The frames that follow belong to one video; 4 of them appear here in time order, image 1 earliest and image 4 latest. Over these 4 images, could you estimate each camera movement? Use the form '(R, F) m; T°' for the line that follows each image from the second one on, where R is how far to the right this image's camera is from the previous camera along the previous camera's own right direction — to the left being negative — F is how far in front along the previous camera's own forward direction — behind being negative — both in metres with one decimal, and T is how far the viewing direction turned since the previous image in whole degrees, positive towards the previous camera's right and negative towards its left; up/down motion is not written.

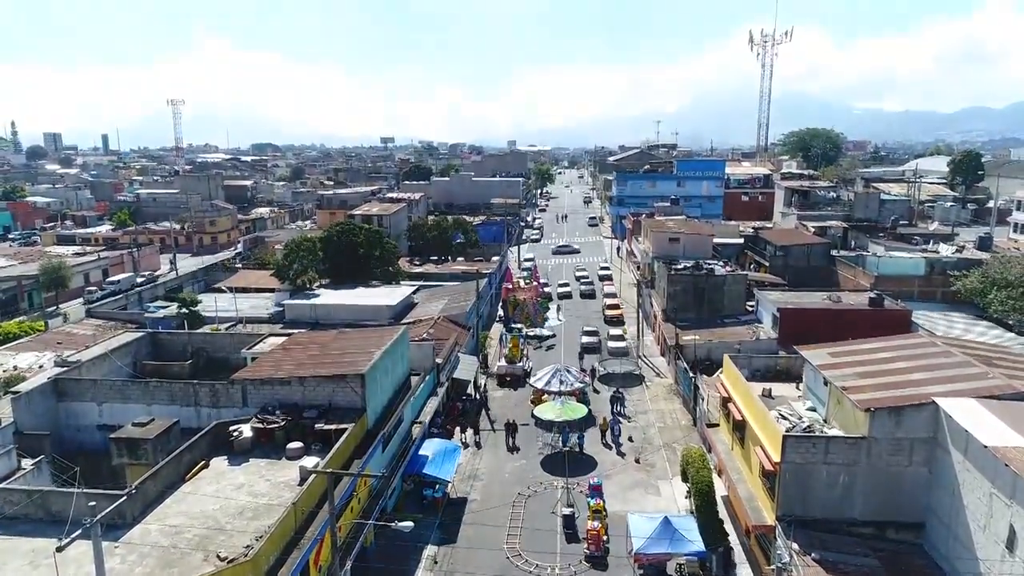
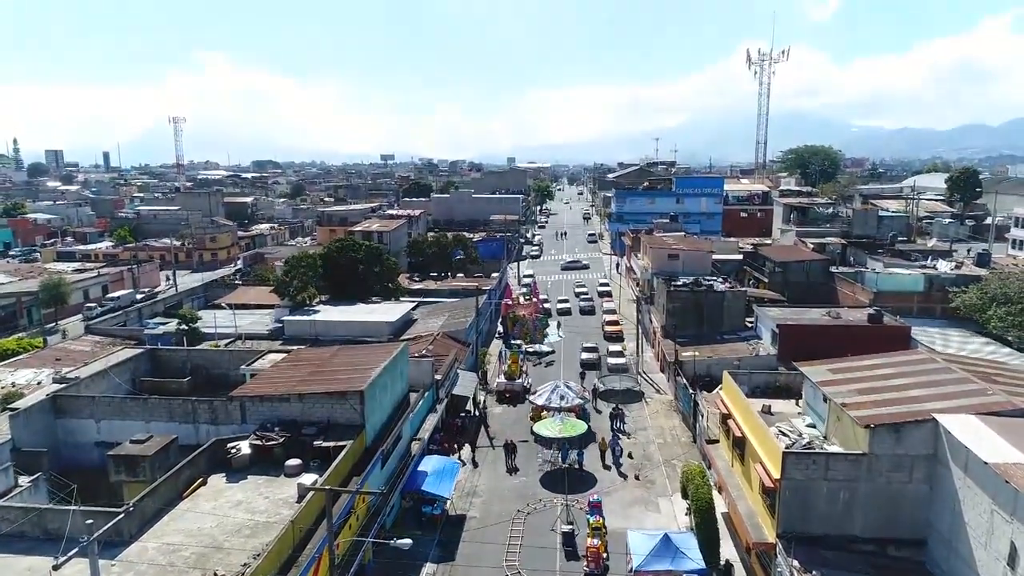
(0.0, 0.0) m; 0°
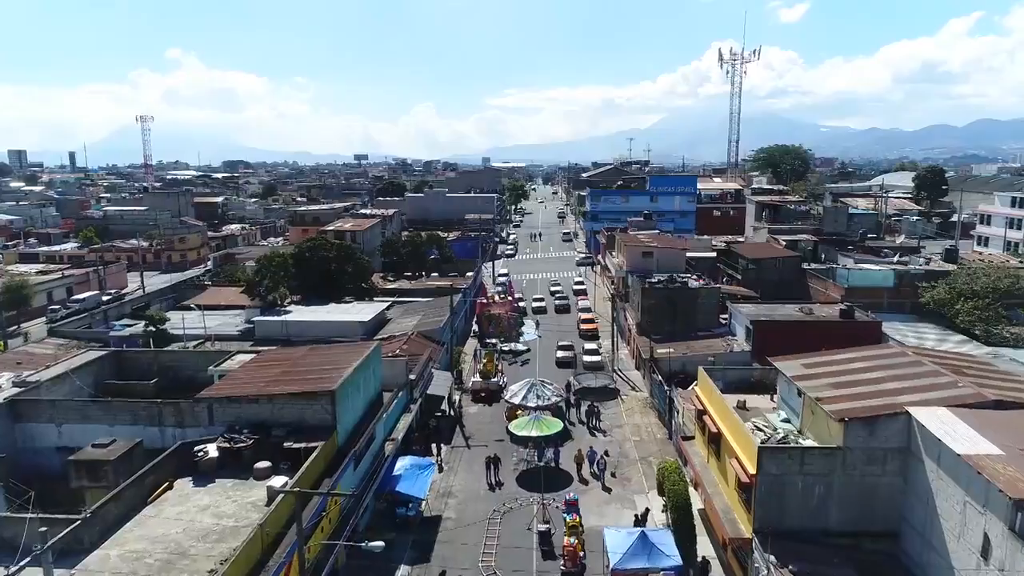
(0.0, +0.2) m; +2°
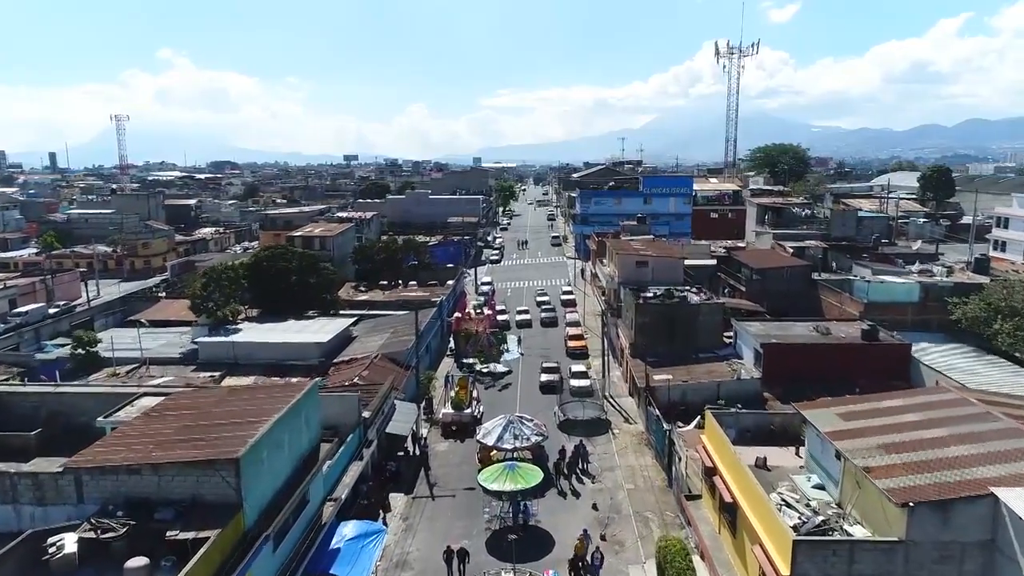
(+0.7, +4.1) m; +1°
